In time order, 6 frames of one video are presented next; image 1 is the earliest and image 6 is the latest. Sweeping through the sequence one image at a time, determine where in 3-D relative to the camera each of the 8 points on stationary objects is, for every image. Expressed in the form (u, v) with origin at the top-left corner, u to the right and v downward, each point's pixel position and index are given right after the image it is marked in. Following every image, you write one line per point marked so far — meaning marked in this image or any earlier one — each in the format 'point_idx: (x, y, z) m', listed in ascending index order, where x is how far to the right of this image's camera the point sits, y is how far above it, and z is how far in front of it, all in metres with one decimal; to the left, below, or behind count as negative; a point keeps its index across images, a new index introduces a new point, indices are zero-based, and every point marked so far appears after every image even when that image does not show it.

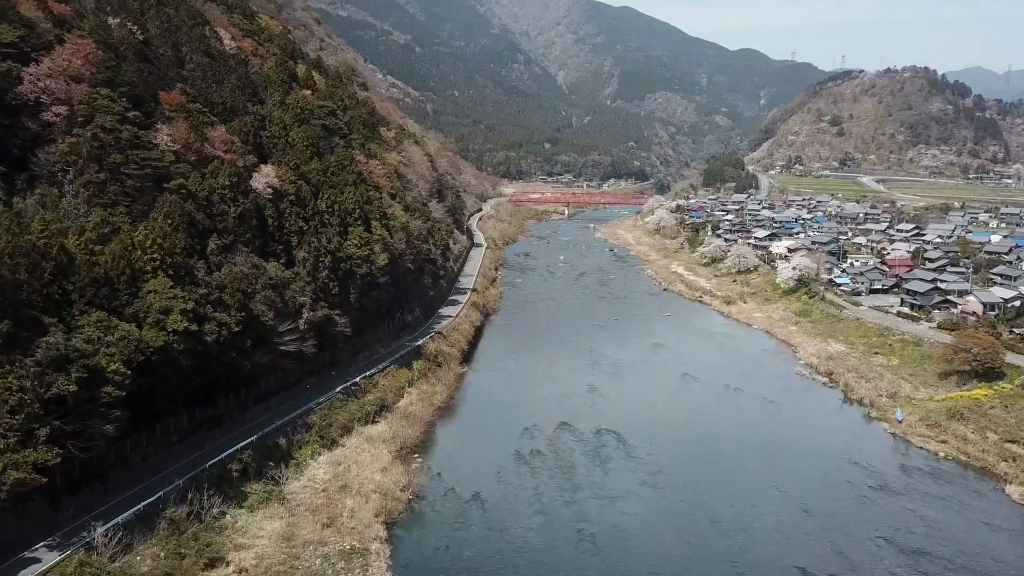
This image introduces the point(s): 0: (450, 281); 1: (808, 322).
0: (-1.2, +0.2, +20.0) m
1: (+5.4, -0.6, +19.3) m
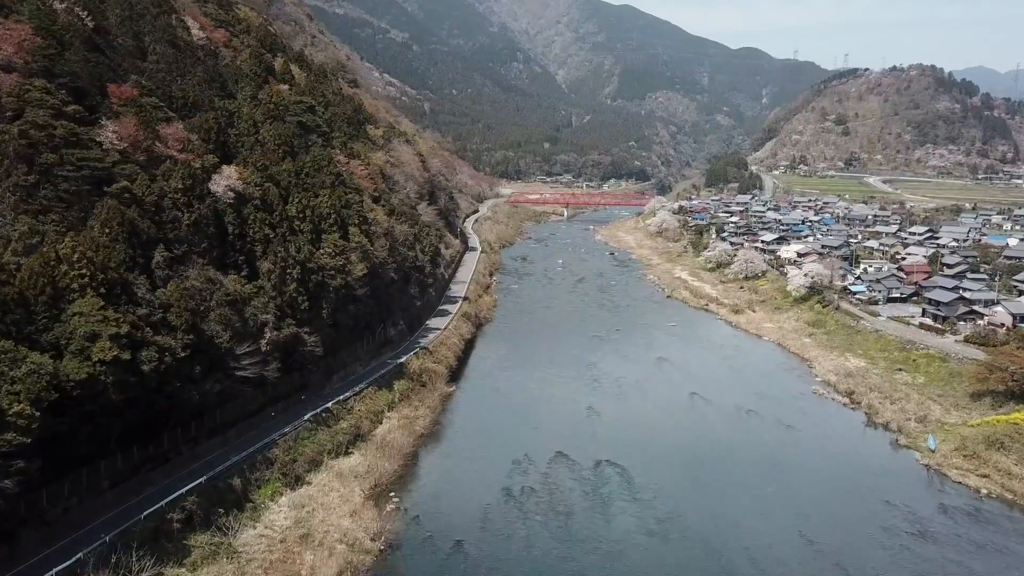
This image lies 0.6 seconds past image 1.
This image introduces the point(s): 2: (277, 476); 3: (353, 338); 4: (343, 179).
0: (-1.3, 0.0, +18.7) m
1: (+5.3, -0.8, +18.0) m
2: (-2.1, -1.7, +9.5) m
3: (-1.9, -0.6, +12.7) m
4: (-2.3, +1.5, +14.5) m
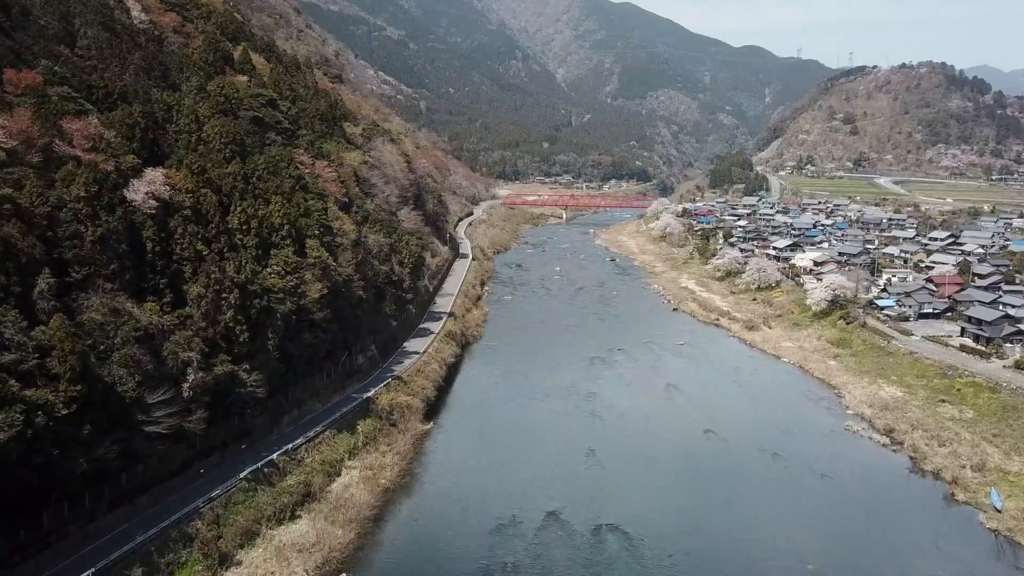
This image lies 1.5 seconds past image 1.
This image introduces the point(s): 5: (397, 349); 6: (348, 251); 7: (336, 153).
0: (-1.4, -0.2, +16.8) m
1: (+5.1, -1.0, +16.1) m
2: (-2.3, -1.9, +7.6) m
3: (-2.1, -0.8, +10.8) m
4: (-2.5, +1.2, +12.6) m
5: (-1.5, -0.8, +14.0) m
6: (-1.9, +0.4, +12.4) m
7: (-2.6, +2.0, +15.9) m
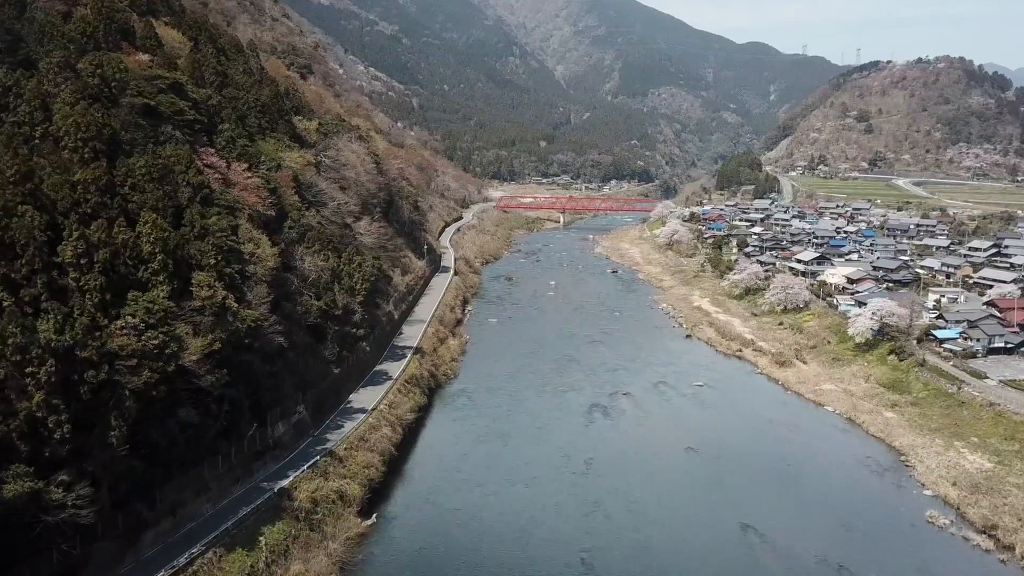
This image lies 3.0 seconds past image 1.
0: (-1.7, -0.6, +13.7) m
1: (+4.9, -1.4, +13.0) m
2: (-2.5, -2.3, +4.5) m
3: (-2.3, -1.2, +7.7) m
4: (-2.7, +0.8, +9.5) m
5: (-1.8, -1.2, +10.9) m
6: (-2.2, 0.0, +9.2) m
7: (-2.9, +1.6, +12.8) m
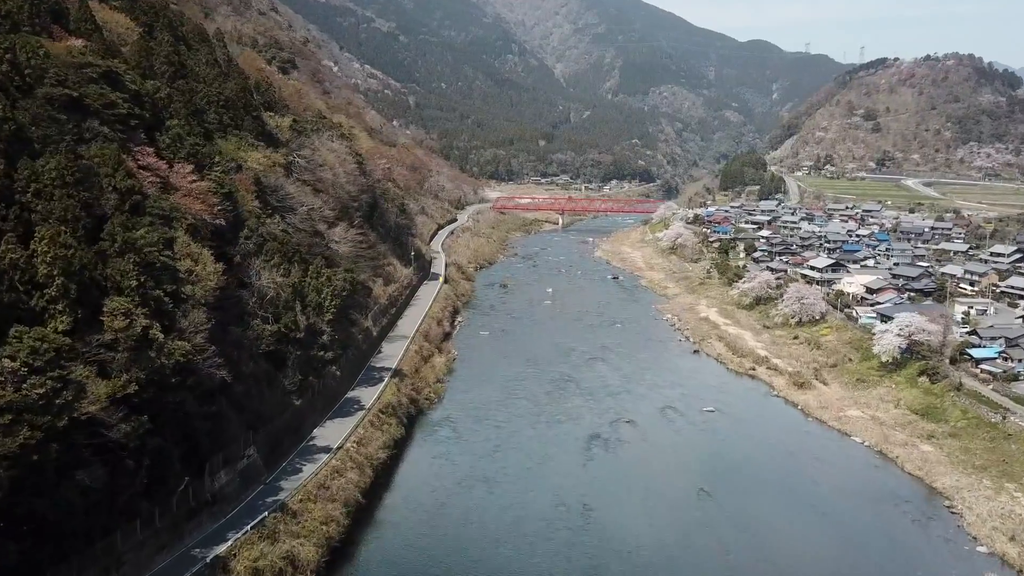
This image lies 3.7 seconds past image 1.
0: (-1.8, -0.8, +12.2) m
1: (+4.7, -1.6, +11.5) m
2: (-2.6, -2.5, +3.0) m
3: (-2.4, -1.4, +6.3) m
4: (-2.9, +0.7, +8.1) m
5: (-1.9, -1.4, +9.5) m
6: (-2.3, -0.1, +7.8) m
7: (-3.0, +1.5, +11.4) m
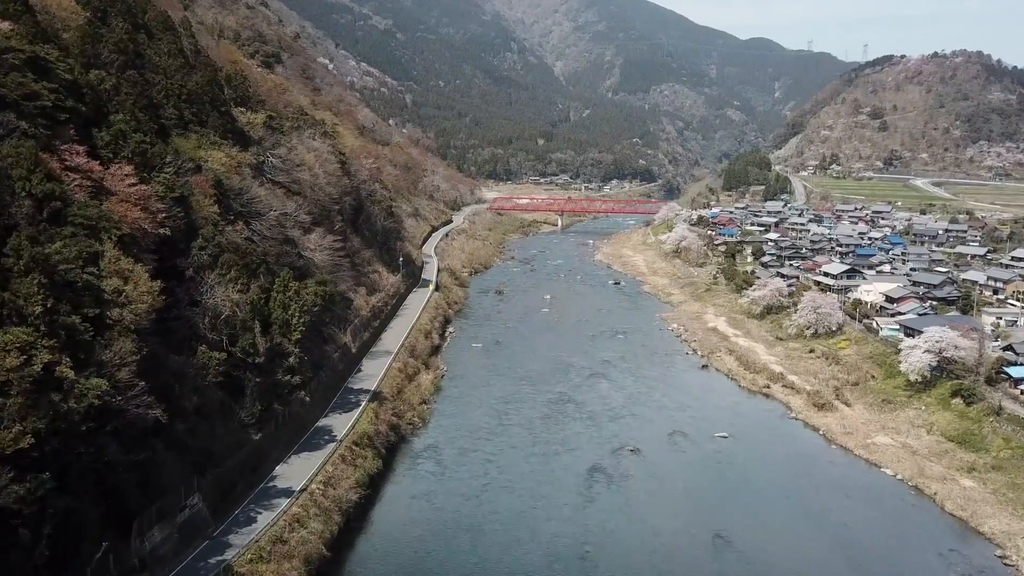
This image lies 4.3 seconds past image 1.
0: (-1.9, -1.0, +11.0) m
1: (+4.7, -1.7, +10.3) m
2: (-2.7, -2.7, +1.8) m
3: (-2.5, -1.6, +5.1) m
4: (-2.9, +0.5, +6.9) m
5: (-2.0, -1.6, +8.2) m
6: (-2.4, -0.3, +6.6) m
7: (-3.1, +1.3, +10.2) m
